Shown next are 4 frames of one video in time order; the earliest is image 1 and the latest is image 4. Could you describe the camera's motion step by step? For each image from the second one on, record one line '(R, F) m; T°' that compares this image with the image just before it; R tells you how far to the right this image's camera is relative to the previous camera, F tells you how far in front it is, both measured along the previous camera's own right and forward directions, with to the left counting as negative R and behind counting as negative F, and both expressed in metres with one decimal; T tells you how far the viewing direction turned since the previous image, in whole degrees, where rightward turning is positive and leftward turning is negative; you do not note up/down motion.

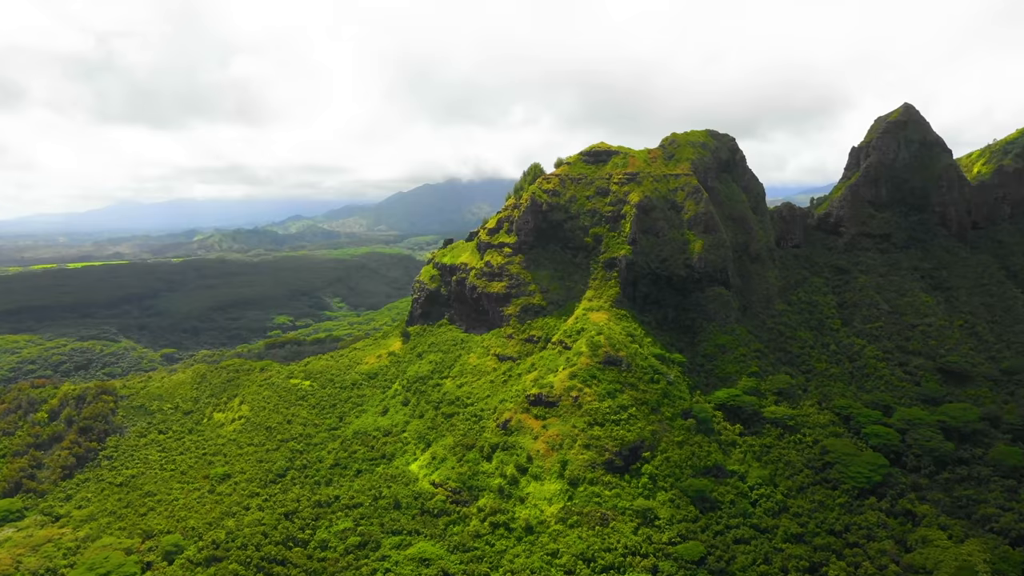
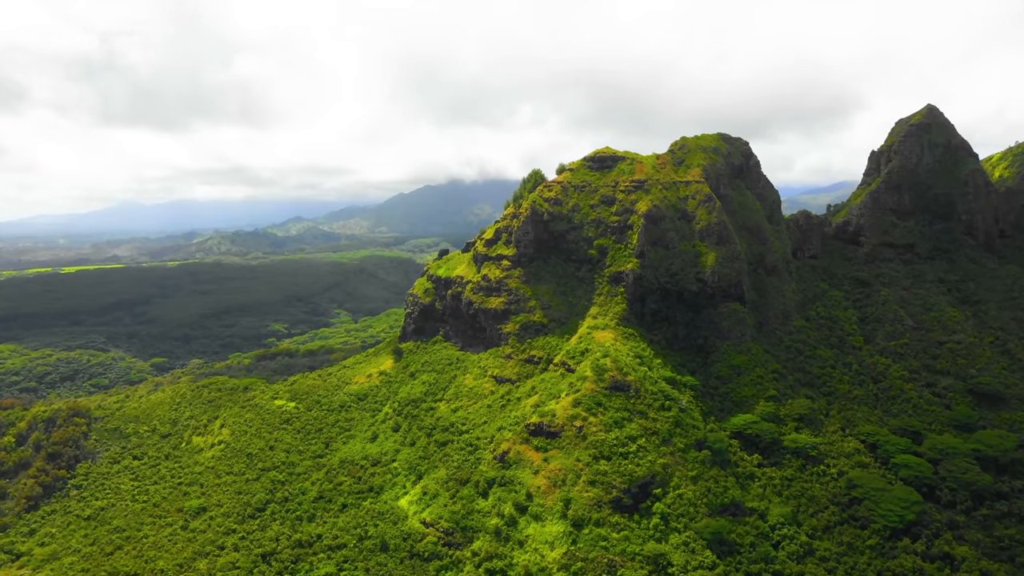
(+0.3, +4.2) m; 0°
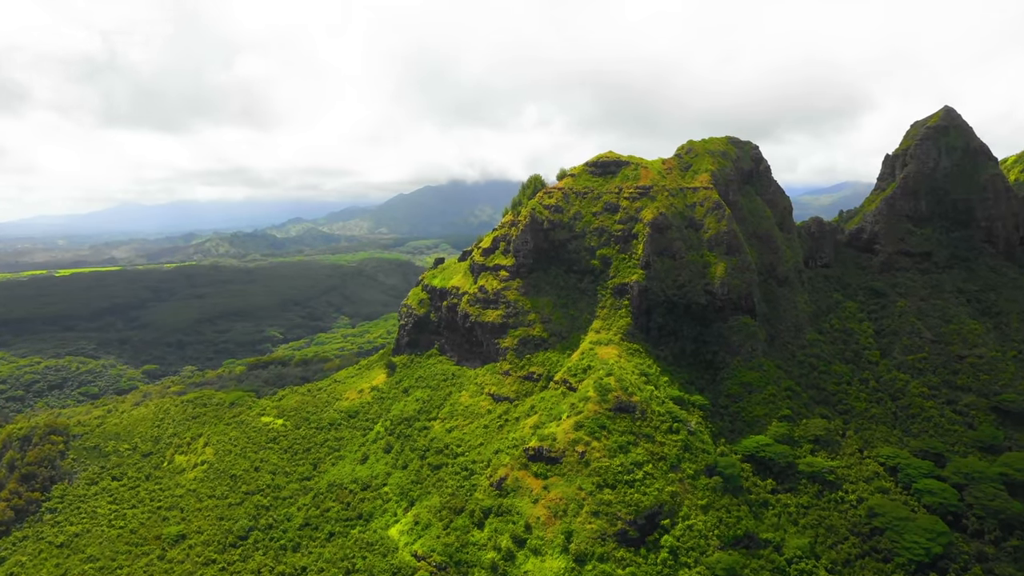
(+0.3, +2.9) m; 0°
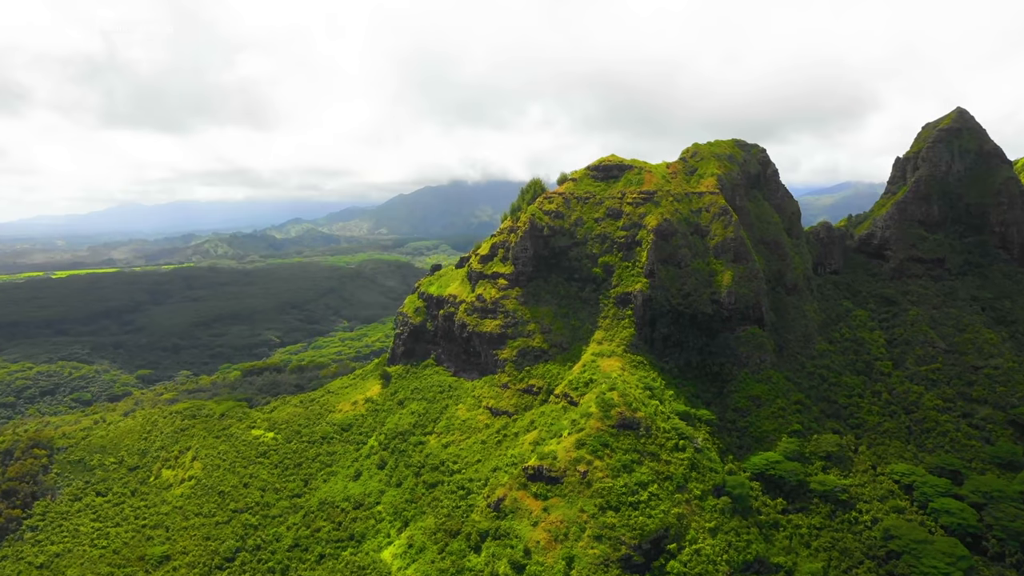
(+0.2, +2.0) m; 0°
